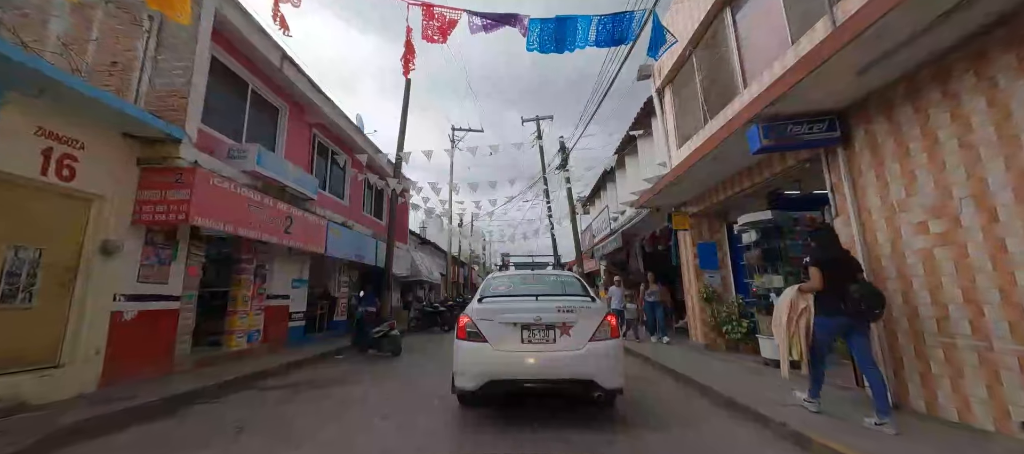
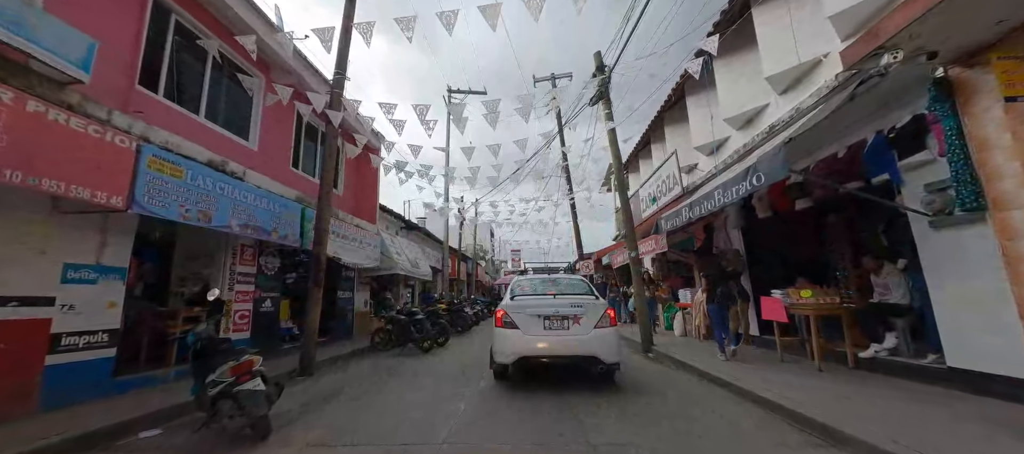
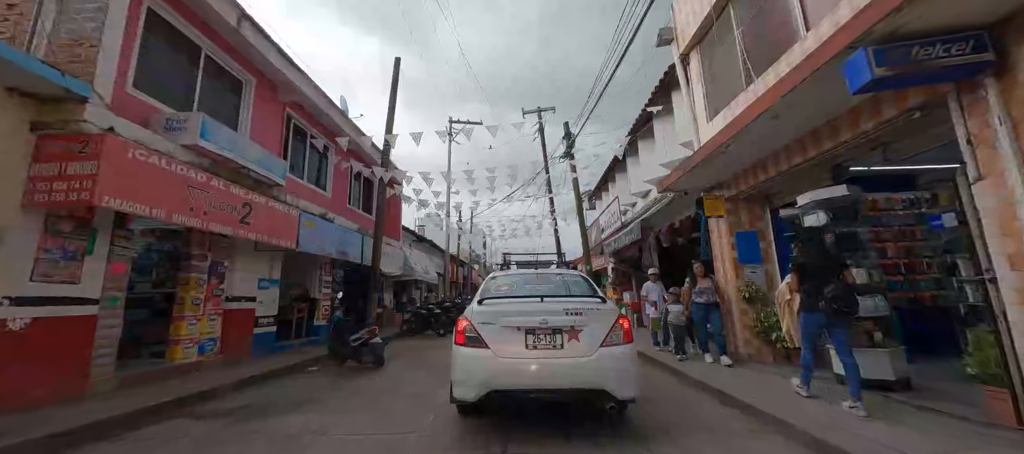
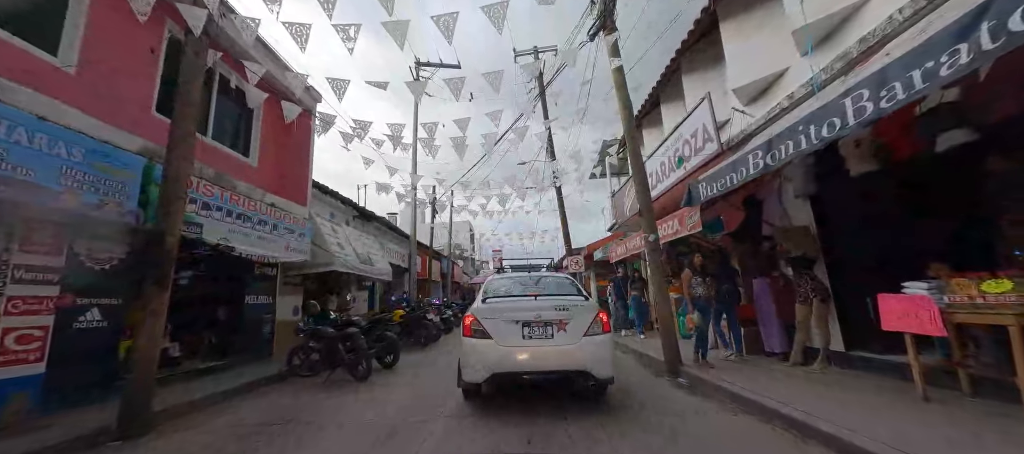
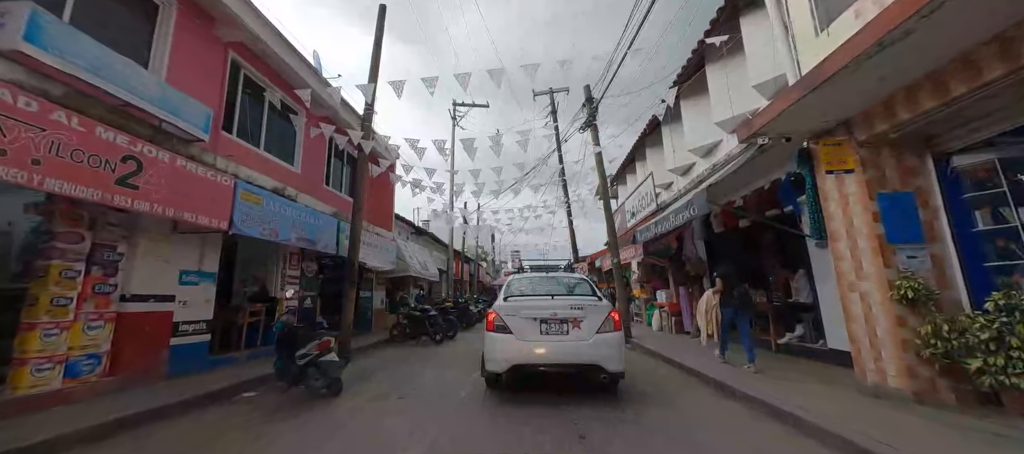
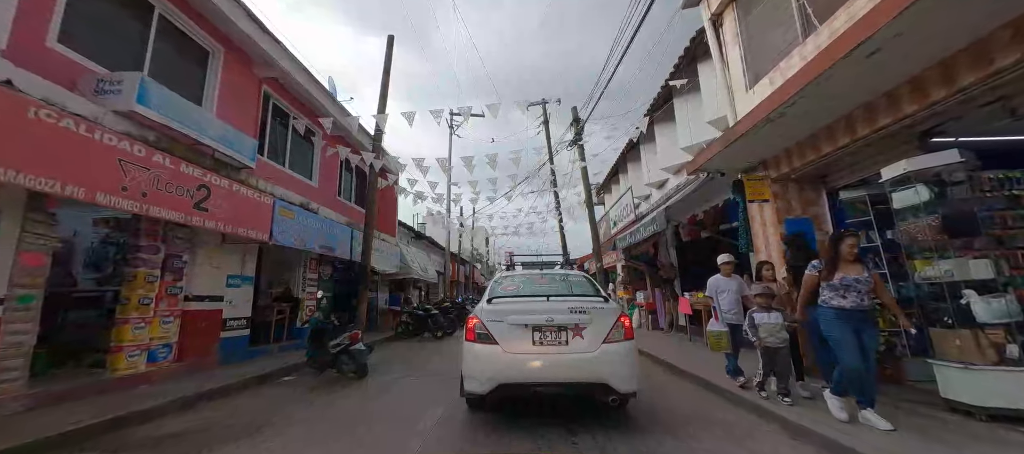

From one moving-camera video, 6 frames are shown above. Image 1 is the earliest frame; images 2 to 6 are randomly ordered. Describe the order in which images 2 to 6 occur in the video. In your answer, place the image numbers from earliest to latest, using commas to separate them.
3, 6, 5, 2, 4
